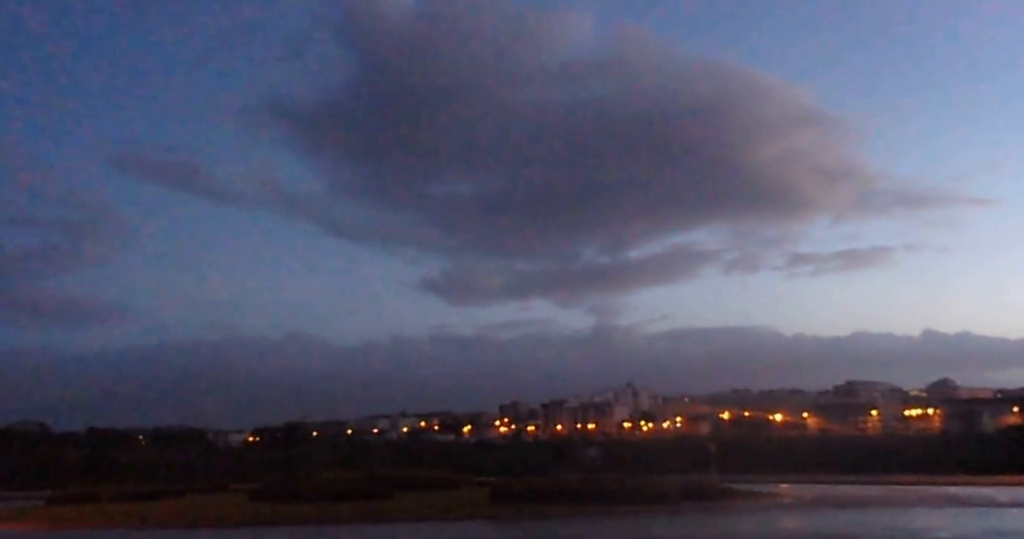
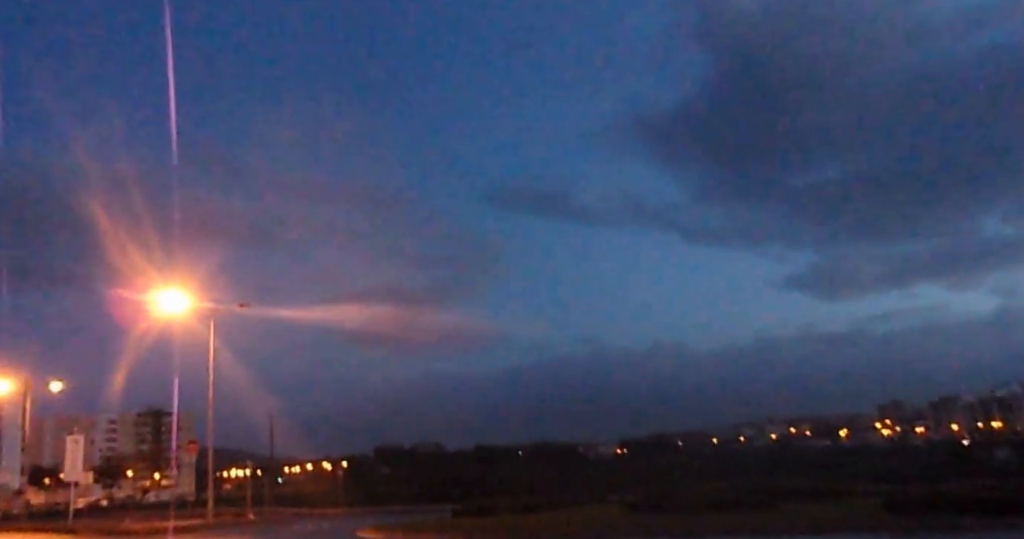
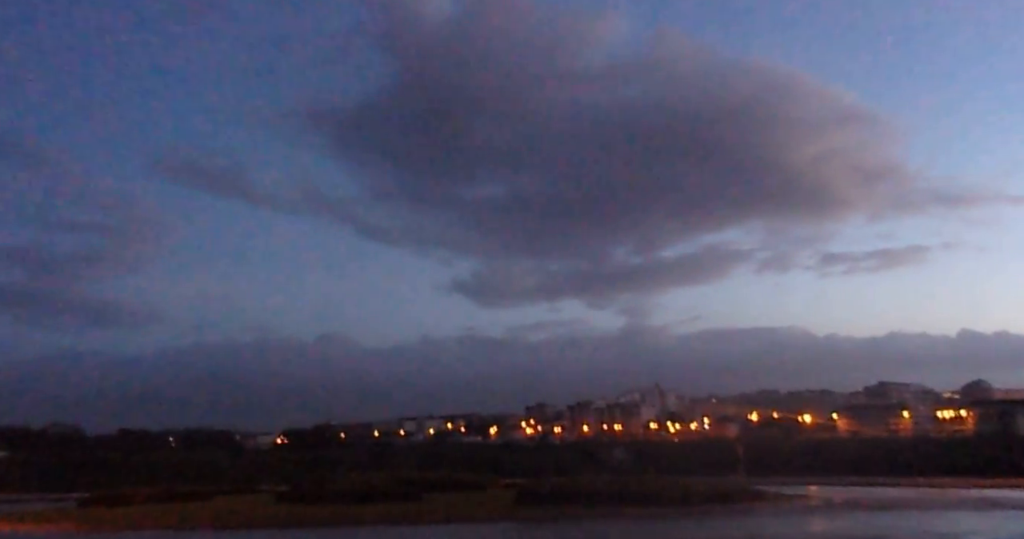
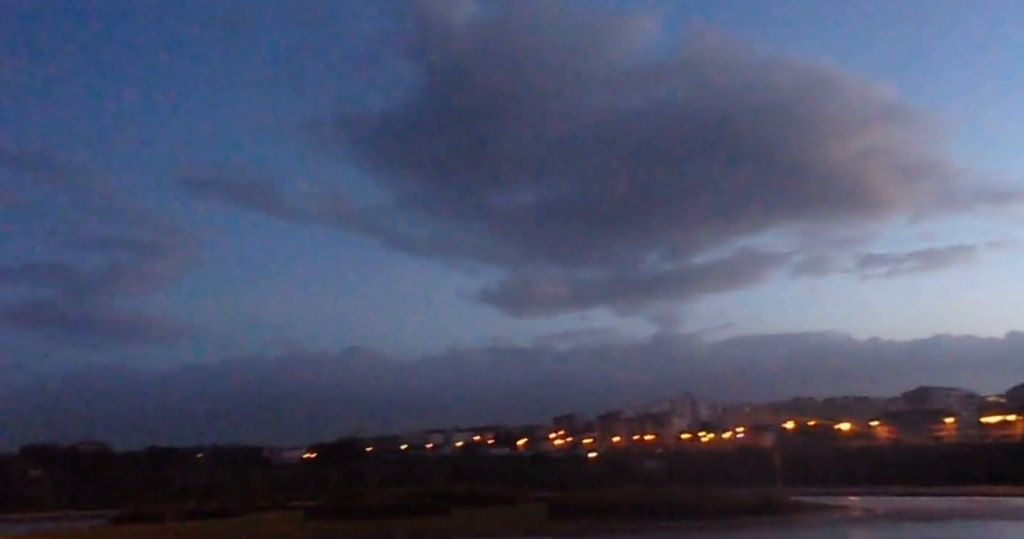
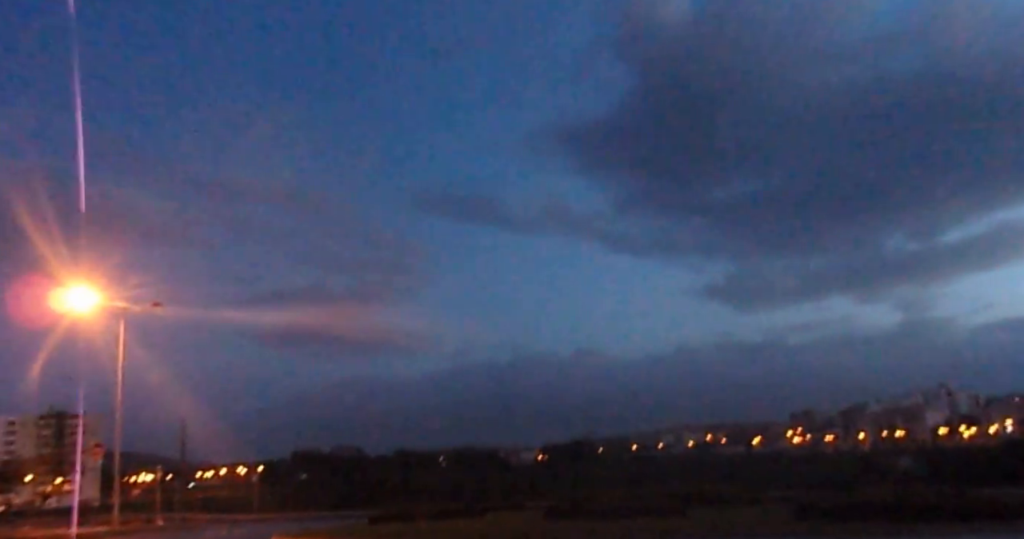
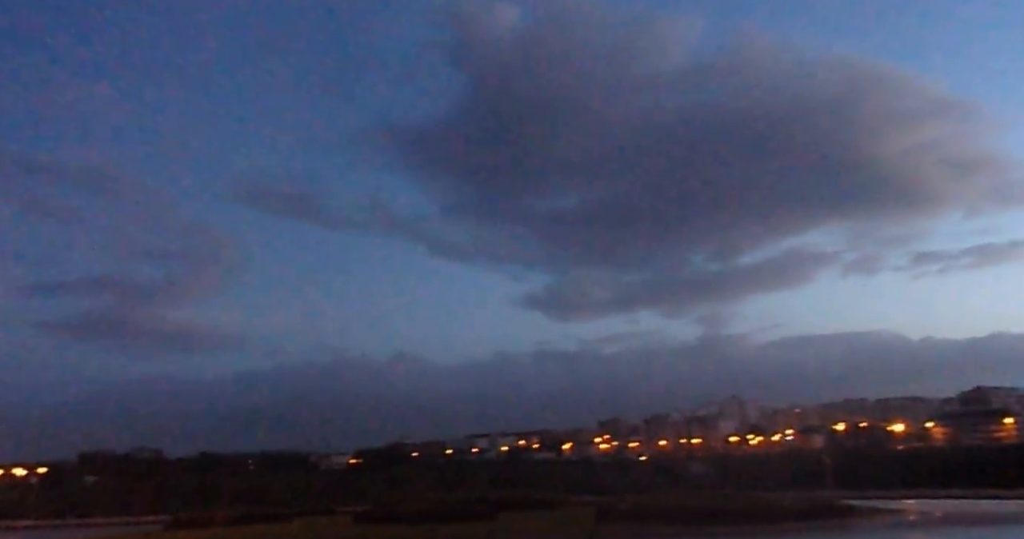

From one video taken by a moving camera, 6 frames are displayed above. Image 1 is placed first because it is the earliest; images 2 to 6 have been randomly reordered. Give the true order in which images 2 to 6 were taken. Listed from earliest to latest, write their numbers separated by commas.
3, 4, 6, 5, 2
